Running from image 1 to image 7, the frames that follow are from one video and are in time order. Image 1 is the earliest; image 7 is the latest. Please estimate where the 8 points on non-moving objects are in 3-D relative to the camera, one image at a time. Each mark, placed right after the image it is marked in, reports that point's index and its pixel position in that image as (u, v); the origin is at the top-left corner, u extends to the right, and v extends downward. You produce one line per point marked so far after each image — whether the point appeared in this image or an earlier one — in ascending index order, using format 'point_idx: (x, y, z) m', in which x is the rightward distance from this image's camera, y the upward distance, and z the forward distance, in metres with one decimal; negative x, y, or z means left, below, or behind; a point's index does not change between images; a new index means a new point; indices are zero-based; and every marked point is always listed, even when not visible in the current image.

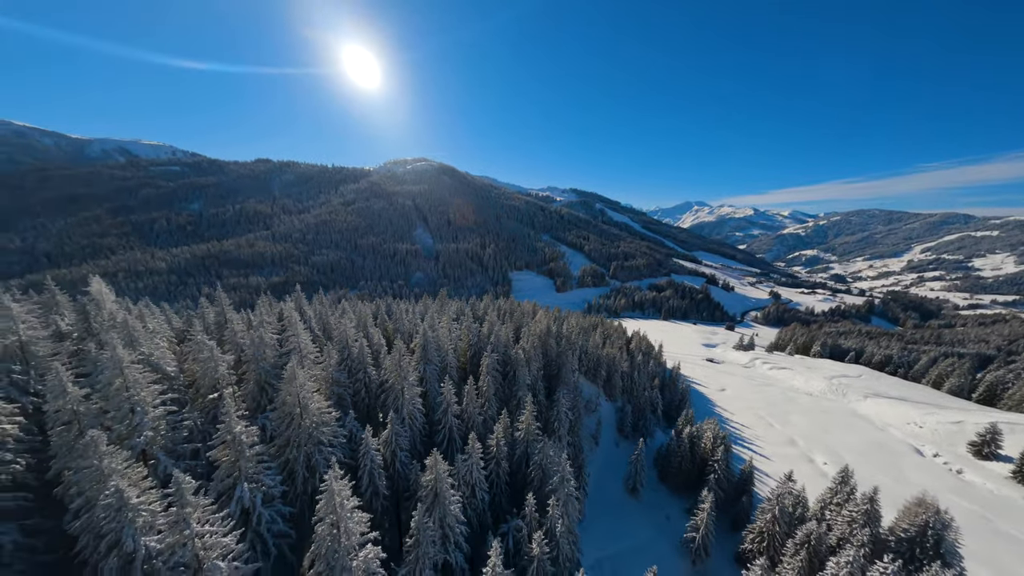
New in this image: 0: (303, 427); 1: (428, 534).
0: (-11.2, -7.0, +16.0) m
1: (-3.8, -11.1, +13.4) m
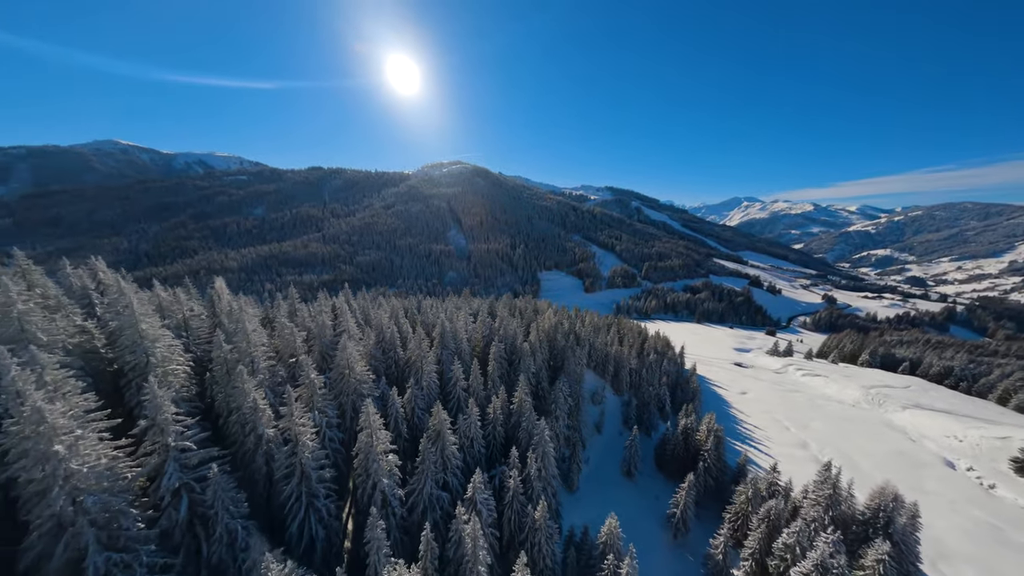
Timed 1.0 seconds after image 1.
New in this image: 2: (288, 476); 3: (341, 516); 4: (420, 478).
0: (-12.2, -6.9, +22.6) m
1: (-5.2, -11.0, +19.2) m
2: (-12.0, -9.7, +16.5) m
3: (-10.4, -13.0, +18.5) m
4: (-5.8, -12.1, +18.7) m
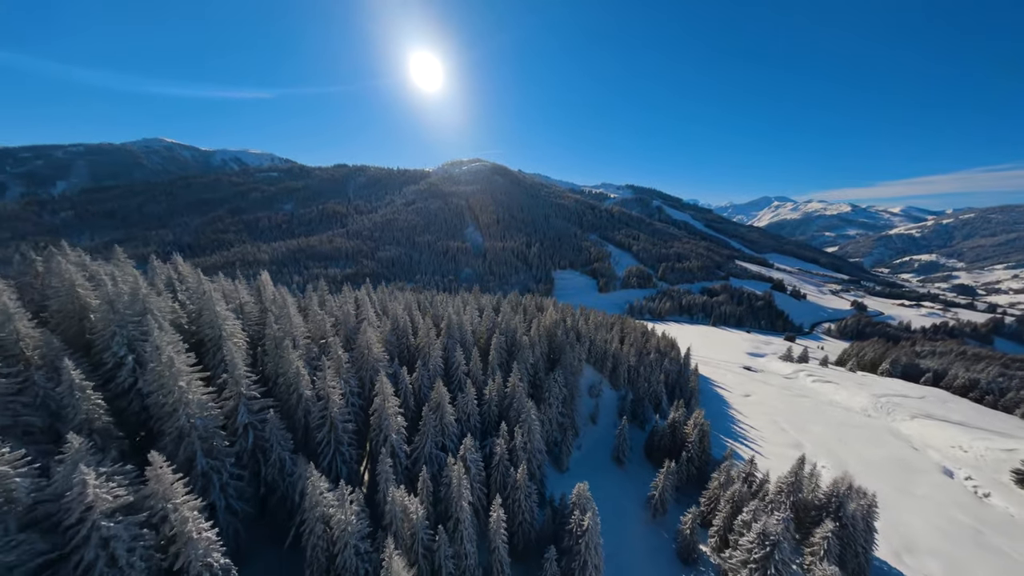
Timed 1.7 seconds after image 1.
0: (-13.0, -6.4, +27.3) m
1: (-6.3, -10.8, +23.5) m
2: (-13.3, -9.3, +21.1) m
3: (-11.6, -12.6, +23.1) m
4: (-7.0, -11.9, +23.1) m
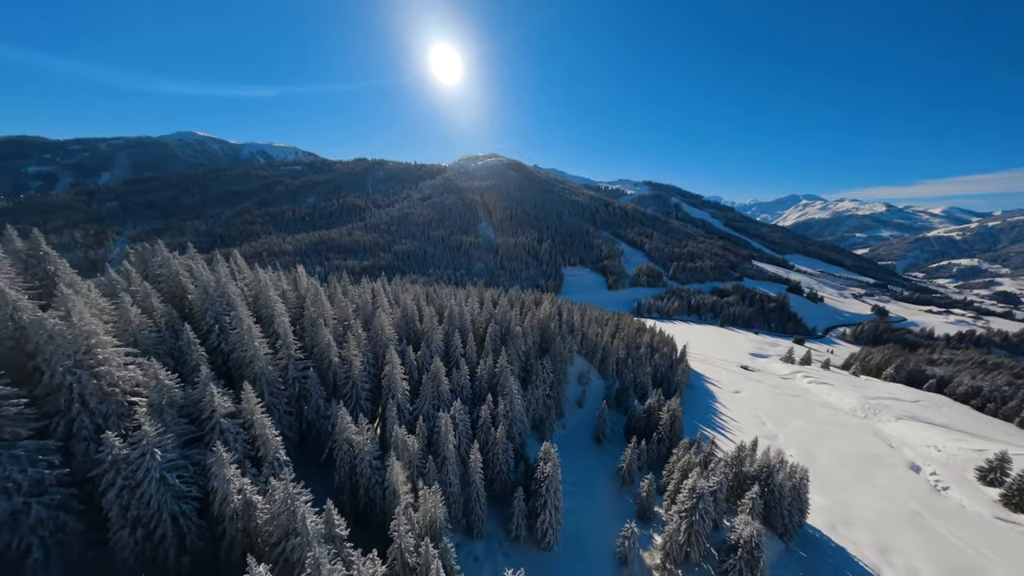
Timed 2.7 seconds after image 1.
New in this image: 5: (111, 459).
0: (-14.5, -5.6, +33.7) m
1: (-8.1, -10.2, +29.7) m
2: (-15.2, -8.5, +27.6) m
3: (-13.5, -11.9, +29.6) m
4: (-8.9, -11.3, +29.3) m
5: (-18.6, -7.9, +14.1) m
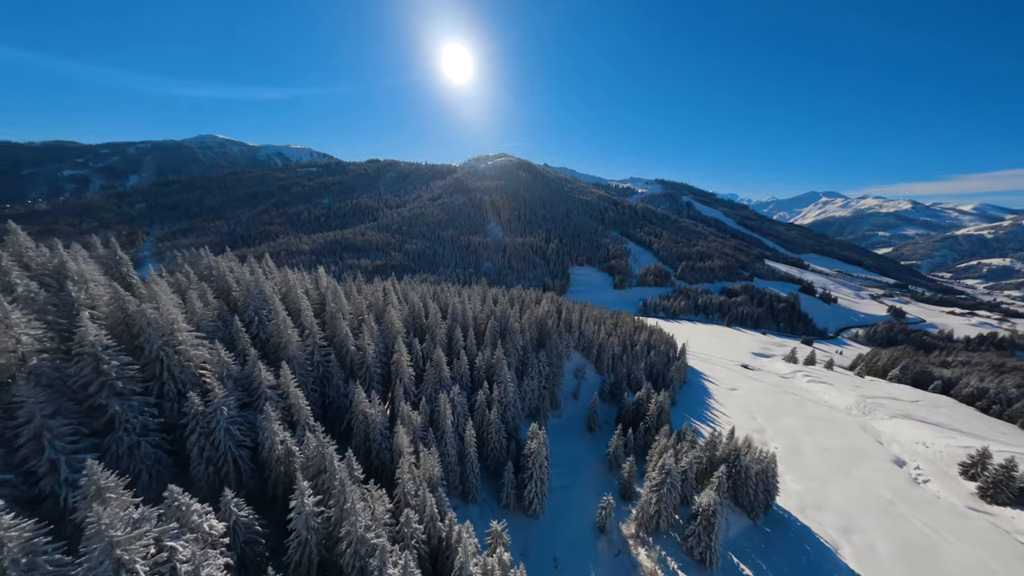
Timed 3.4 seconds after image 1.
0: (-15.3, -5.4, +38.2) m
1: (-9.0, -10.1, +34.1) m
2: (-16.1, -8.4, +32.2) m
3: (-14.4, -11.7, +34.1) m
4: (-9.8, -11.2, +33.7) m
5: (-20.0, -7.8, +18.8) m
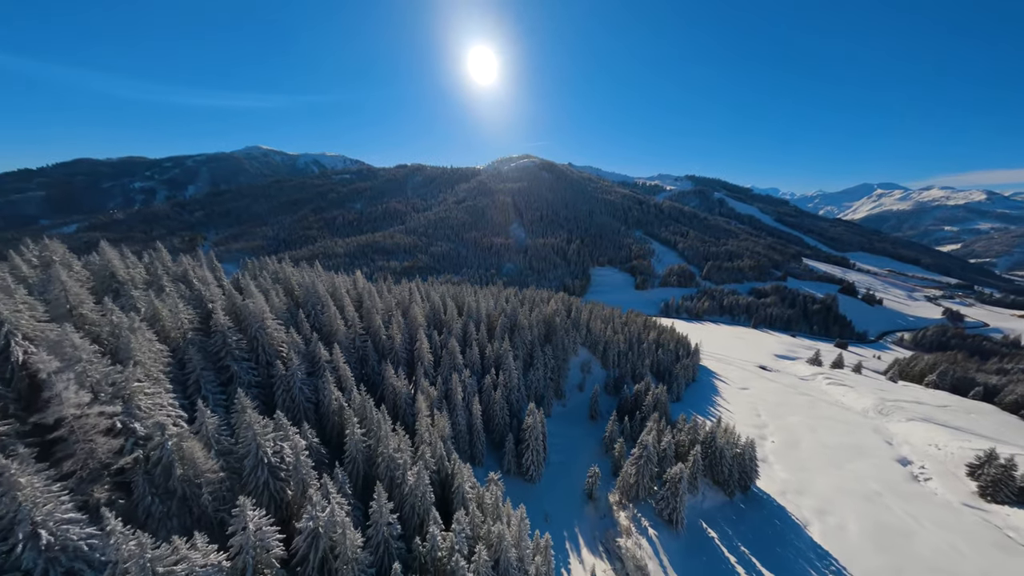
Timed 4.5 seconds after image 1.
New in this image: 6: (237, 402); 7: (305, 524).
0: (-14.7, -5.5, +45.8) m
1: (-8.8, -10.2, +41.1) m
2: (-16.0, -8.5, +39.8) m
3: (-14.1, -11.8, +41.6) m
4: (-9.6, -11.2, +40.8) m
5: (-20.9, -7.9, +26.8) m
6: (-17.8, -7.4, +19.8) m
7: (-10.6, -12.1, +15.6) m
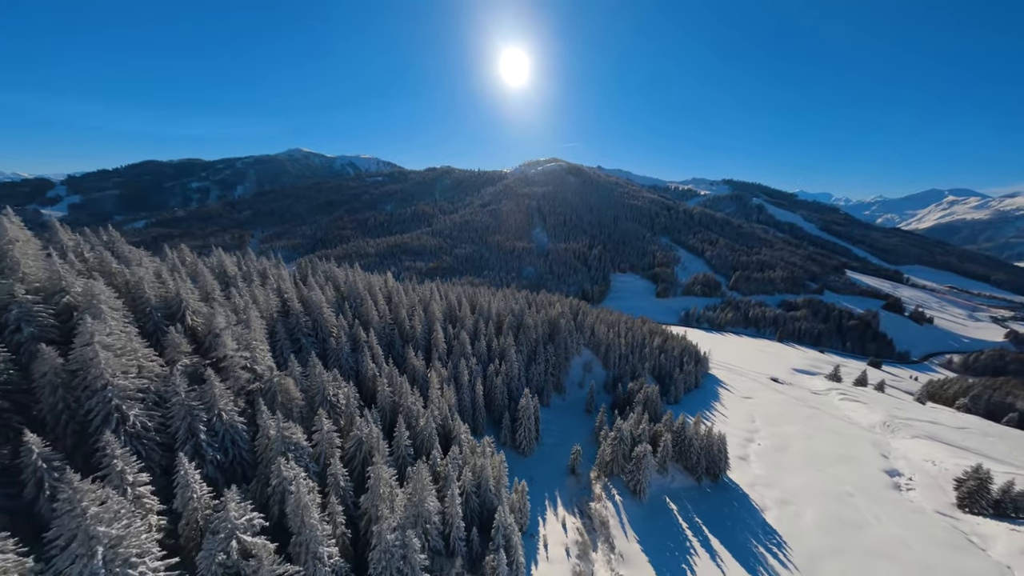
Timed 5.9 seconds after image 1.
0: (-14.0, -5.5, +54.7) m
1: (-8.7, -10.3, +49.5) m
2: (-16.0, -8.3, +48.9) m
3: (-14.0, -11.7, +50.4) m
4: (-9.6, -11.3, +49.3) m
5: (-21.9, -7.4, +36.3) m
6: (-19.4, -7.0, +29.1) m
7: (-12.8, -11.9, +24.3) m
